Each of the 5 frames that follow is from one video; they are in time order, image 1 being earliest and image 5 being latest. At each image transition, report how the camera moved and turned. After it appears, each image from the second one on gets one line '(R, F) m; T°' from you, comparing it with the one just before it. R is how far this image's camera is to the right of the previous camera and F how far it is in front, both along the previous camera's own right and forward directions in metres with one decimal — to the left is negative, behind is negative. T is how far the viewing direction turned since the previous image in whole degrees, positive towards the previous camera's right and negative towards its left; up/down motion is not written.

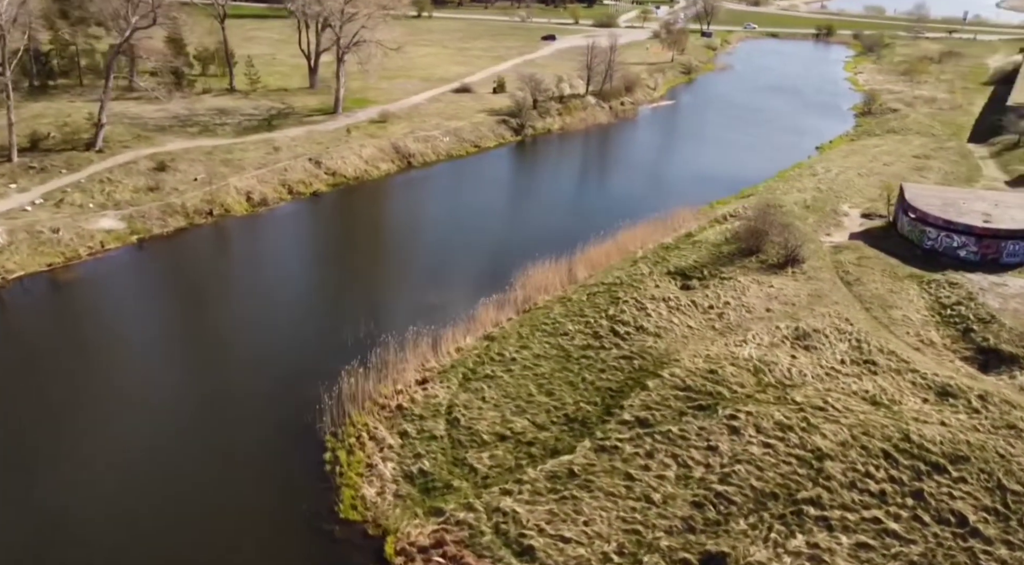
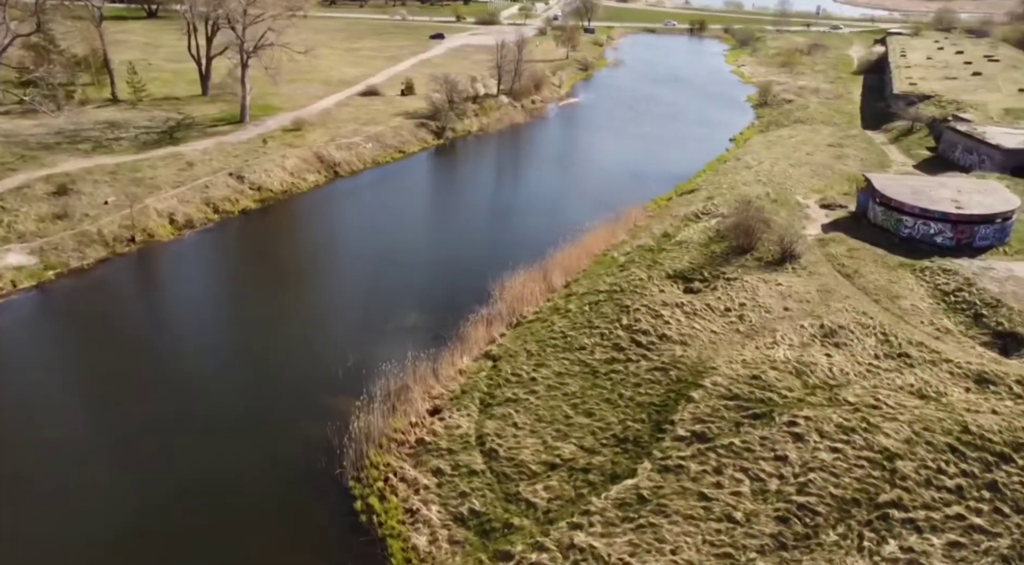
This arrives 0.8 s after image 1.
(-3.5, +1.4) m; +9°
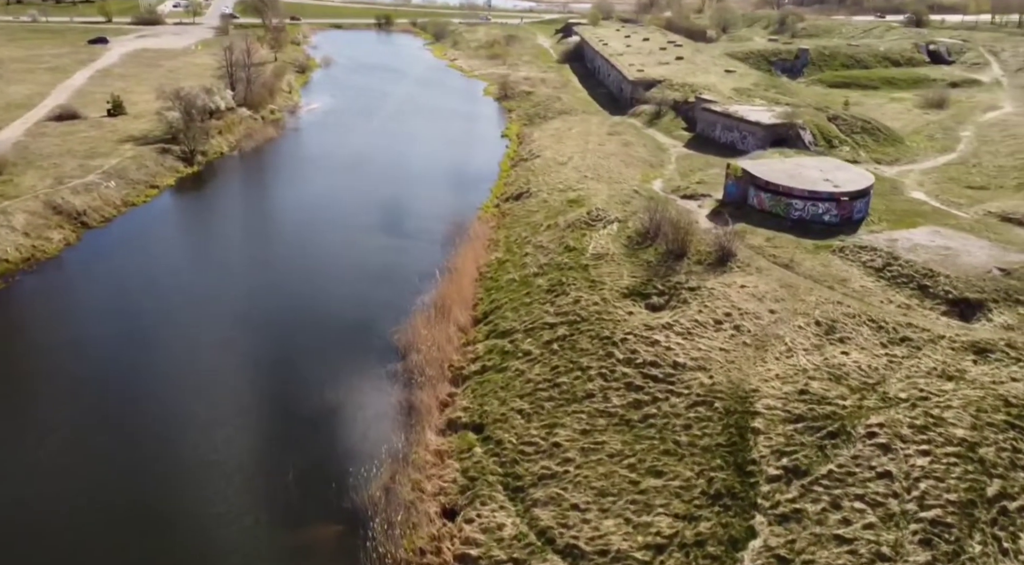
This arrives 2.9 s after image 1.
(-6.4, +4.7) m; +23°
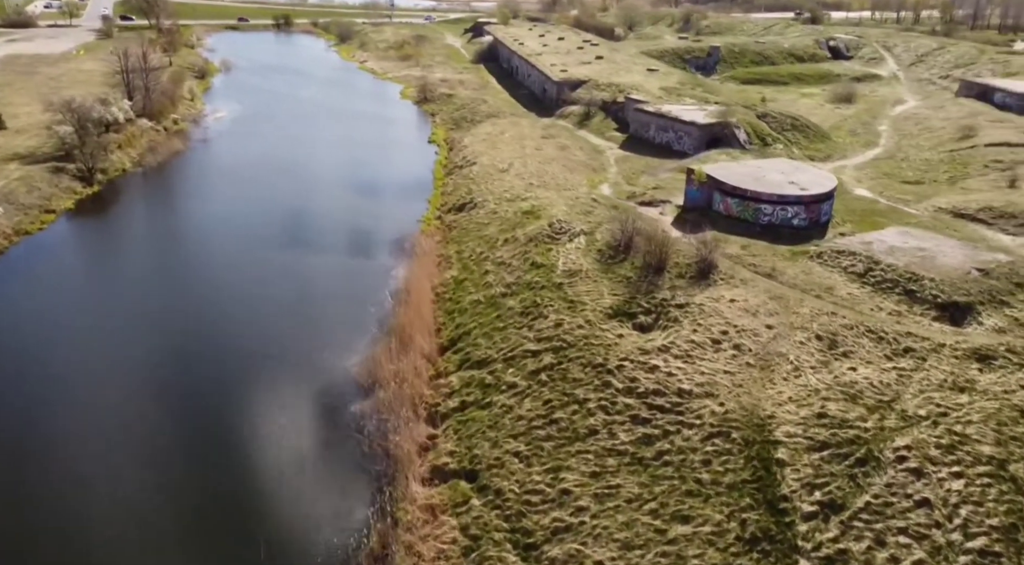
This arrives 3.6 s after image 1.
(-1.7, +1.8) m; +7°
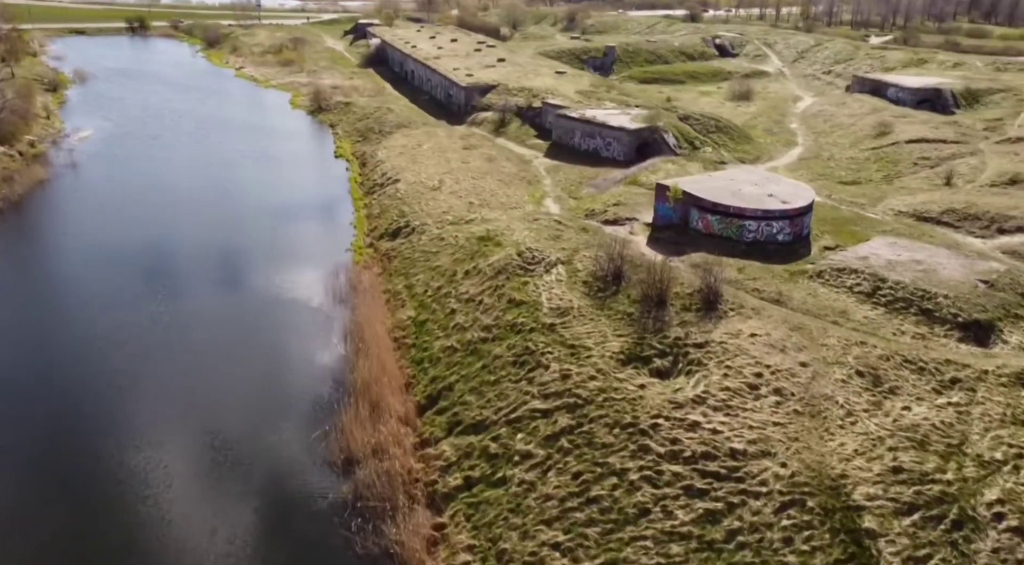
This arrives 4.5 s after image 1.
(-2.5, +2.9) m; +9°
